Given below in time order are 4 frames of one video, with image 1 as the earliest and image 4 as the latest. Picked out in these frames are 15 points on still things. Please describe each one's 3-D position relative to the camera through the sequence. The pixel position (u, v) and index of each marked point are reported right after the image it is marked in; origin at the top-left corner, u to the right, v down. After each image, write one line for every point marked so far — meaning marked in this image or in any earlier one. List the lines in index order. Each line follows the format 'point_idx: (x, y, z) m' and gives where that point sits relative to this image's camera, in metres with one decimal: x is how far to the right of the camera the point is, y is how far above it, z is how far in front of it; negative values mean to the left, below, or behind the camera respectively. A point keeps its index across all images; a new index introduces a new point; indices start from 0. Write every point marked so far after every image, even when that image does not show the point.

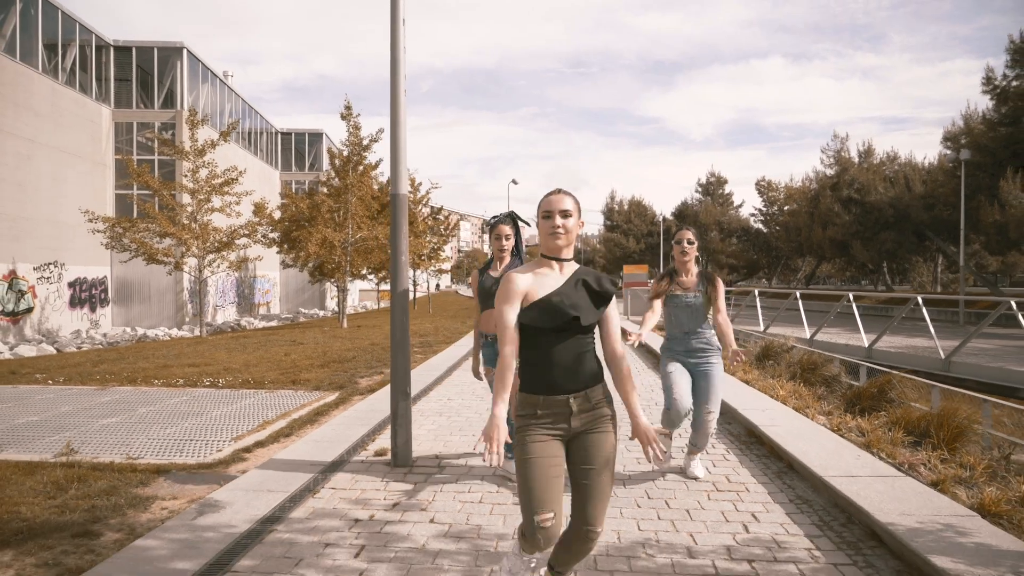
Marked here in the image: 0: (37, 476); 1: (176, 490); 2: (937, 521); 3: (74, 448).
0: (-3.5, -1.4, +5.5) m
1: (-2.3, -1.4, +5.1) m
2: (+2.0, -1.1, +3.5) m
3: (-3.8, -1.4, +6.5) m
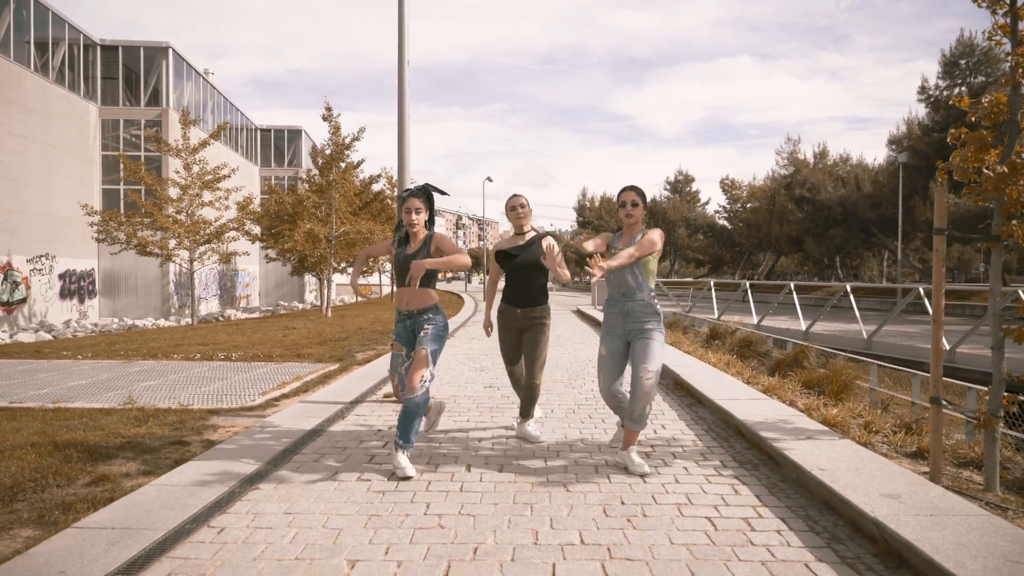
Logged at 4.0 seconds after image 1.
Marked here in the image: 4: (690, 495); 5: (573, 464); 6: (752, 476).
0: (-3.7, -1.2, +7.0) m
1: (-2.5, -1.2, +6.7) m
2: (+1.8, -0.9, +5.2) m
3: (-4.1, -1.2, +8.0) m
4: (+0.9, -1.1, +3.9) m
5: (+0.4, -1.1, +4.6) m
6: (+1.4, -1.1, +4.2) m
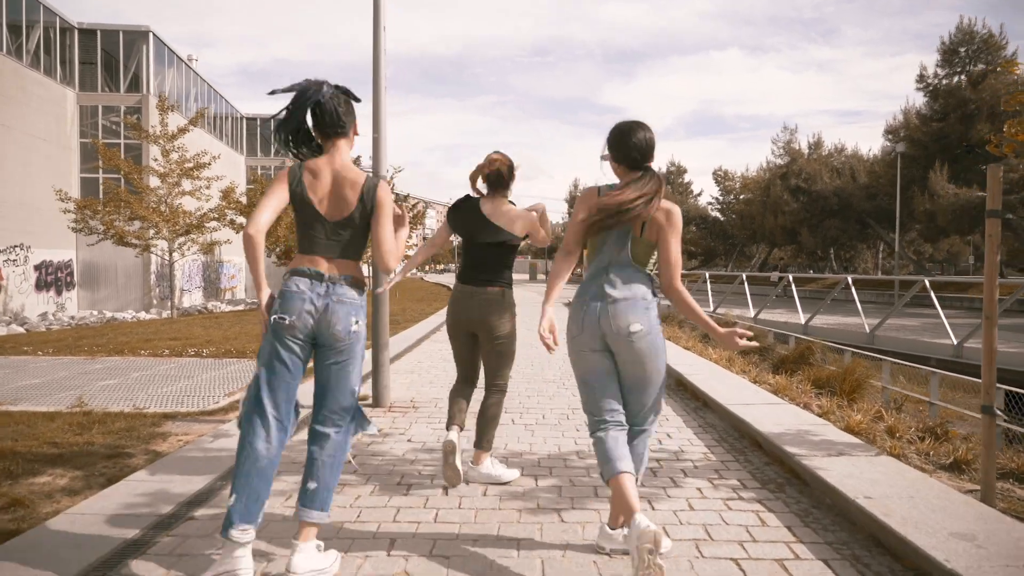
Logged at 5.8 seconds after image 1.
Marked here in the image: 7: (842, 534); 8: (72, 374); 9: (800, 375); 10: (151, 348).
0: (-3.8, -1.1, +6.3) m
1: (-2.6, -1.1, +6.0) m
2: (+1.8, -0.9, +4.6) m
3: (-4.2, -1.1, +7.3) m
4: (+0.9, -1.1, +3.3) m
5: (+0.3, -1.1, +4.0) m
6: (+1.3, -1.0, +3.6) m
7: (+1.4, -1.0, +3.1) m
8: (-5.5, -1.1, +9.3) m
9: (+3.5, -1.1, +9.1) m
10: (-5.7, -0.9, +11.7) m
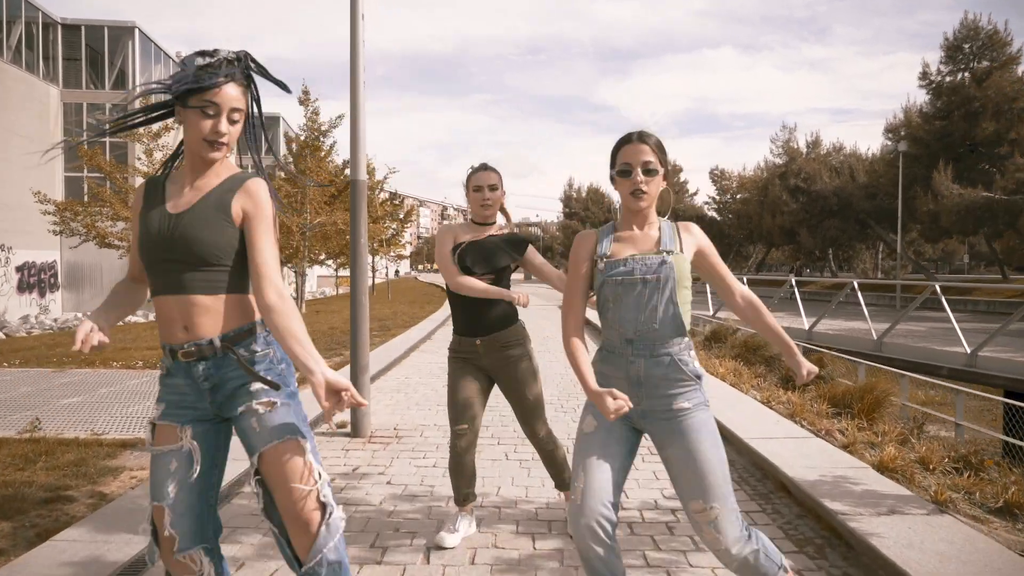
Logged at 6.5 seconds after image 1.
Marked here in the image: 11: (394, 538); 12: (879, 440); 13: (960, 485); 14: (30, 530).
0: (-3.9, -1.2, +5.7) m
1: (-2.7, -1.3, +5.4) m
2: (+1.7, -1.0, +4.0) m
3: (-4.3, -1.2, +6.7) m
4: (+0.8, -1.2, +2.7) m
5: (+0.3, -1.2, +3.4) m
6: (+1.3, -1.2, +3.0) m
7: (+1.4, -1.2, +2.5) m
8: (-5.6, -1.2, +8.7) m
9: (+3.4, -1.2, +8.5) m
10: (-5.8, -1.1, +11.1) m
11: (-0.6, -1.2, +3.5) m
12: (+2.9, -1.2, +5.8) m
13: (+2.8, -1.3, +4.7) m
14: (-2.5, -1.3, +3.9) m
